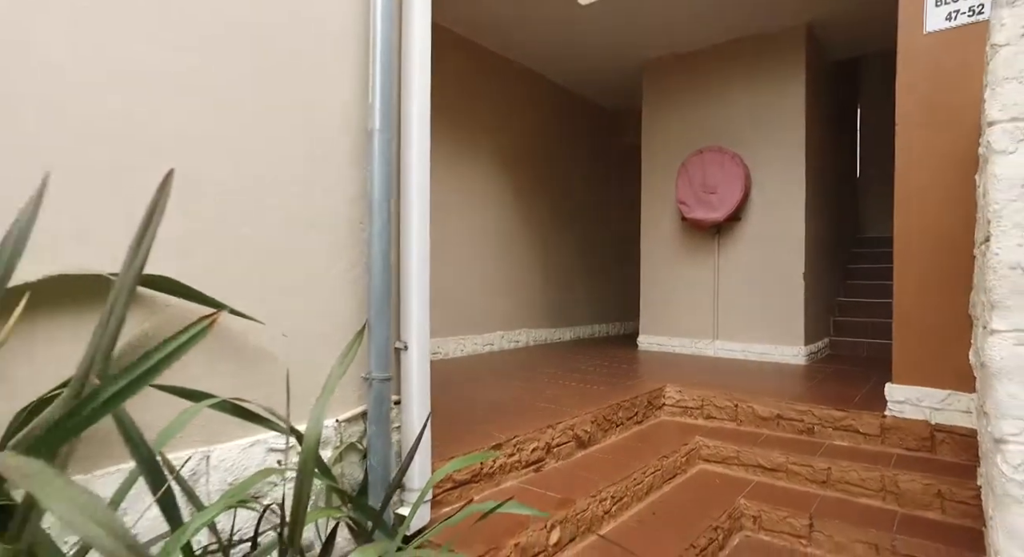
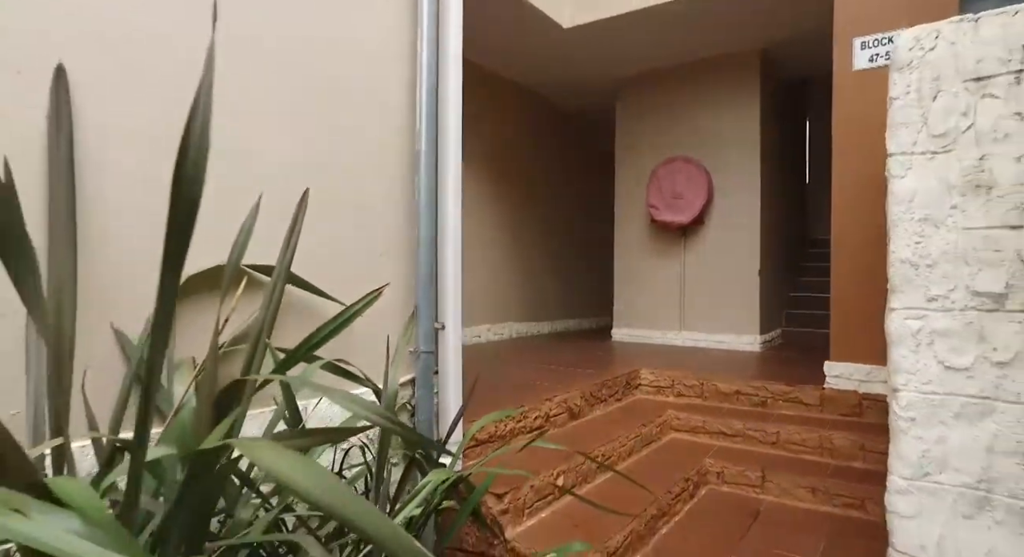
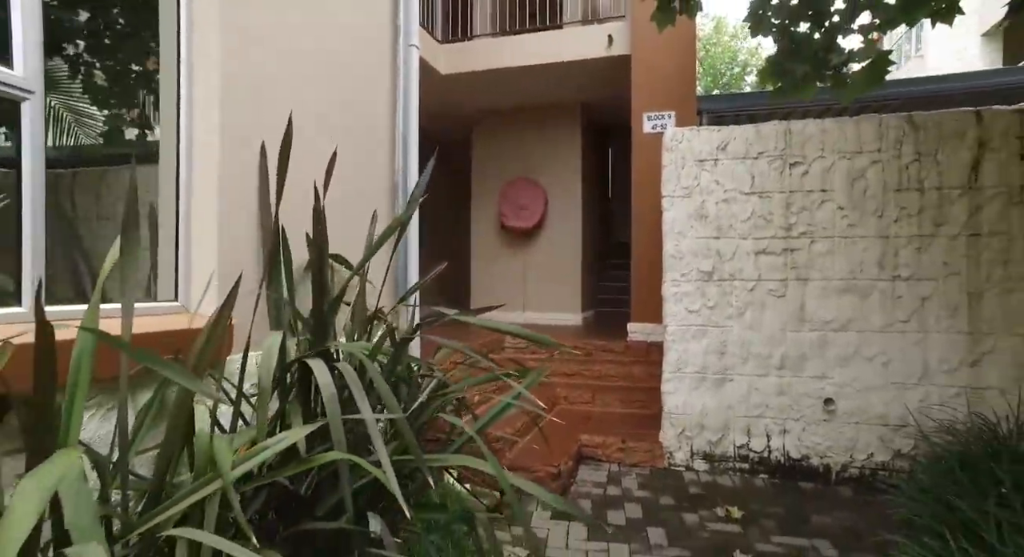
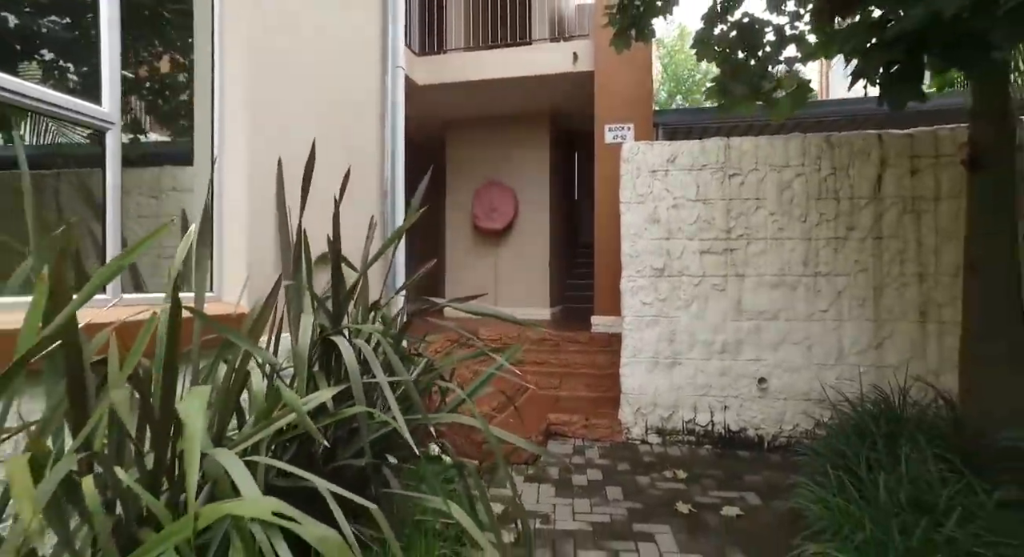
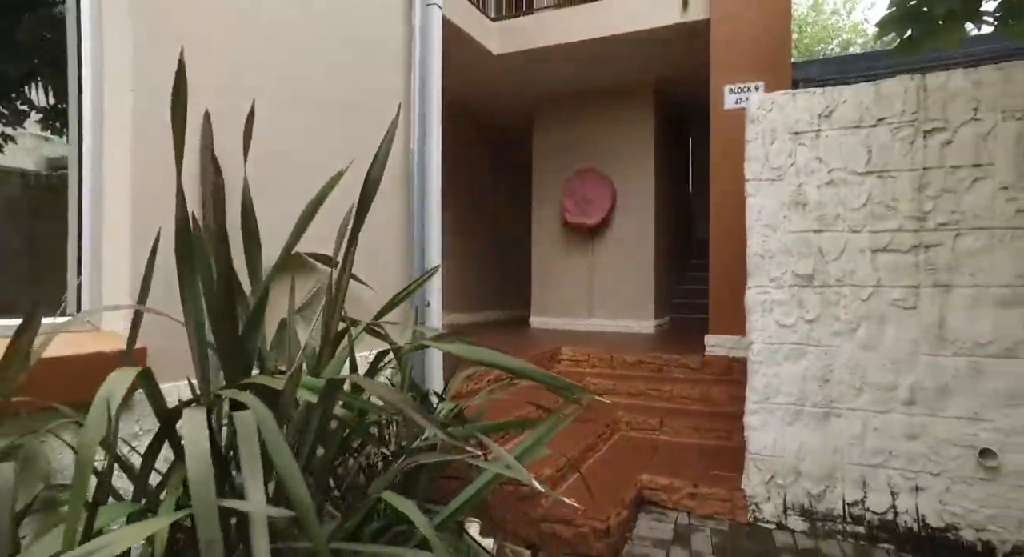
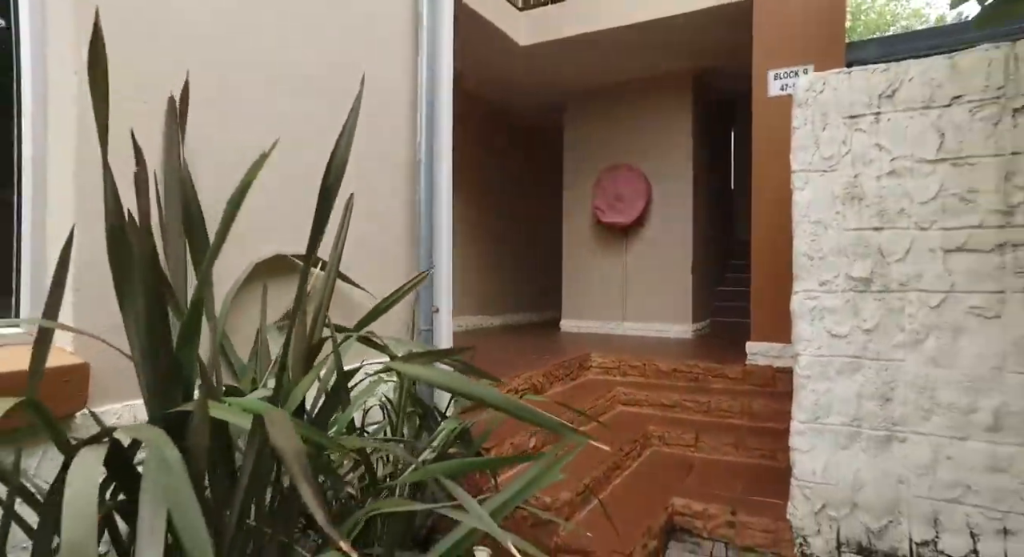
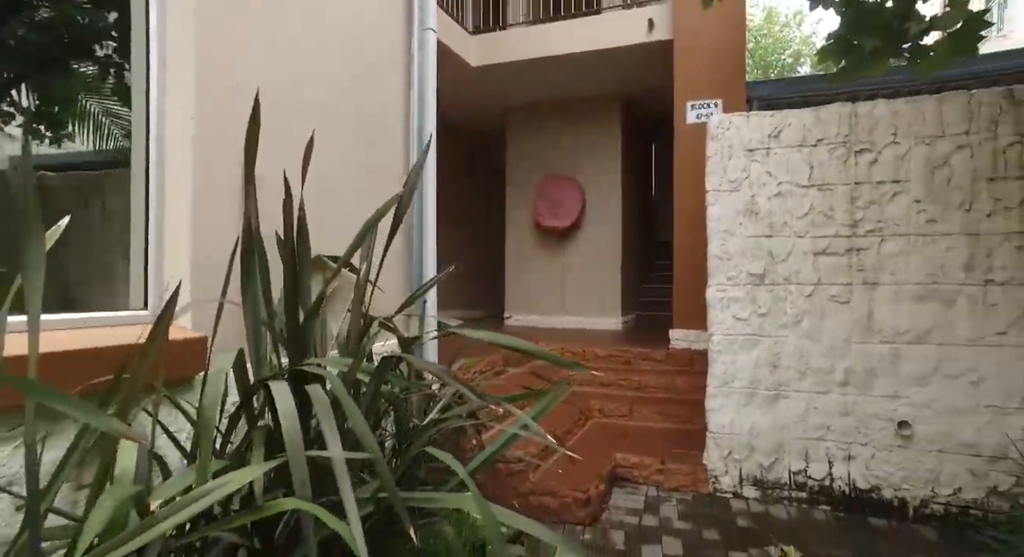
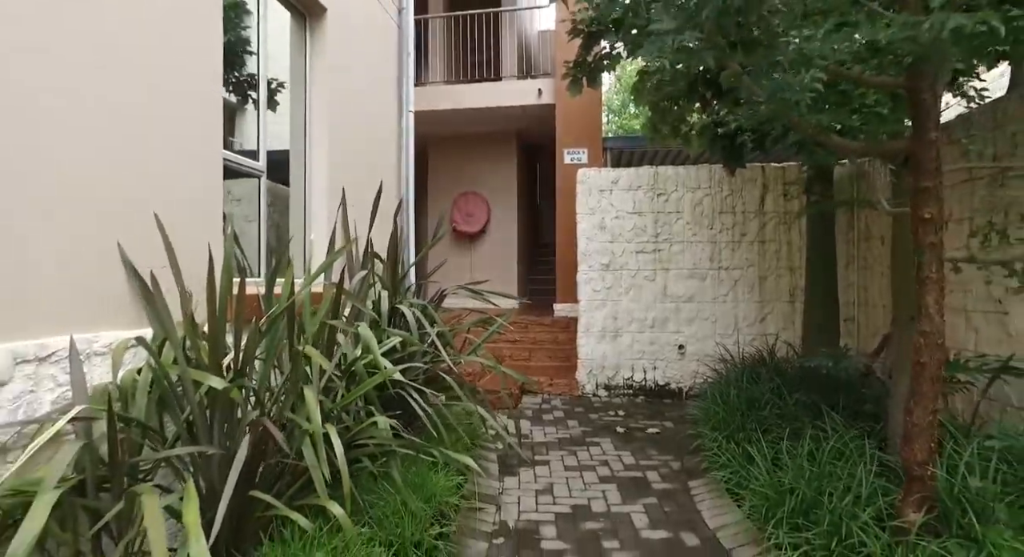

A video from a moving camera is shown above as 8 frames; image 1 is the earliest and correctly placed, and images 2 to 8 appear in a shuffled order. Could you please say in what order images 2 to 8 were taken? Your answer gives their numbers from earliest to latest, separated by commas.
2, 6, 5, 7, 3, 4, 8
